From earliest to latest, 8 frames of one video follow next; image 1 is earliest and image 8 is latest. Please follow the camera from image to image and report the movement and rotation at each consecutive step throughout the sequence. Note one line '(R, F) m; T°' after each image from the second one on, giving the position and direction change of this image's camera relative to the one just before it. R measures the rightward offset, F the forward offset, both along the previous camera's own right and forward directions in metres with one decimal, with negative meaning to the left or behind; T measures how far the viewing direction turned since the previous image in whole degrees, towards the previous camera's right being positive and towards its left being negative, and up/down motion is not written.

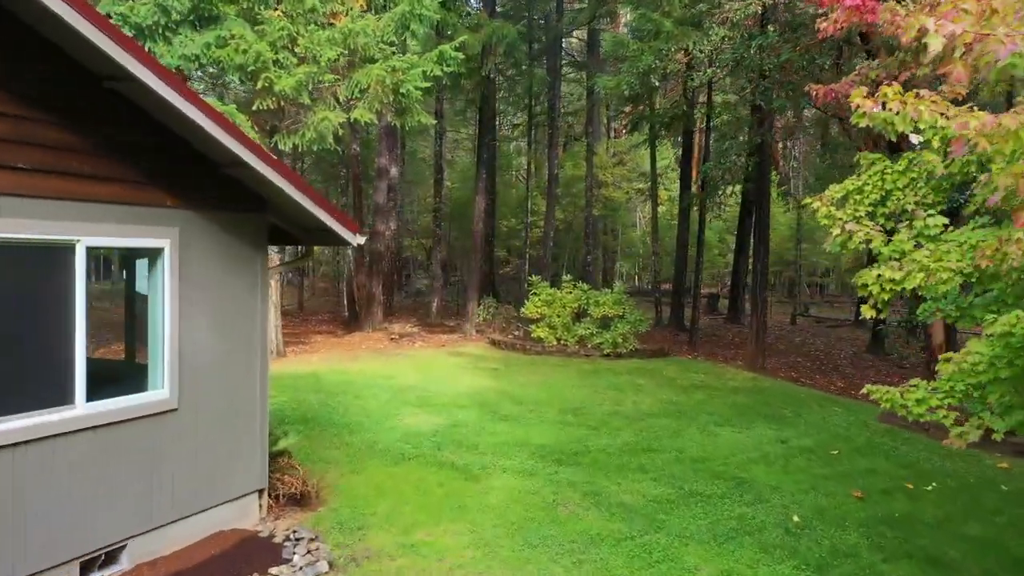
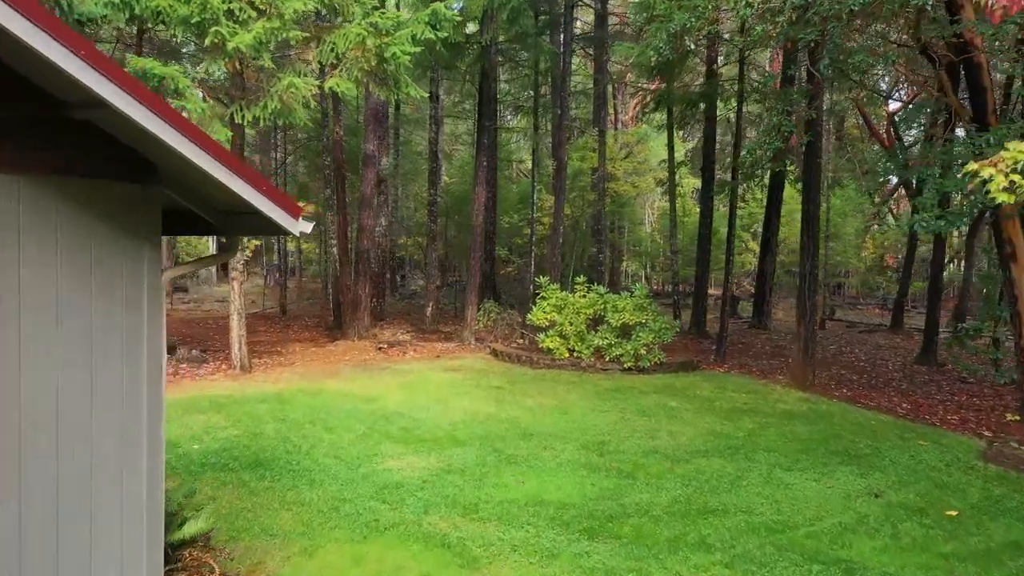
(-0.1, +1.9) m; 0°
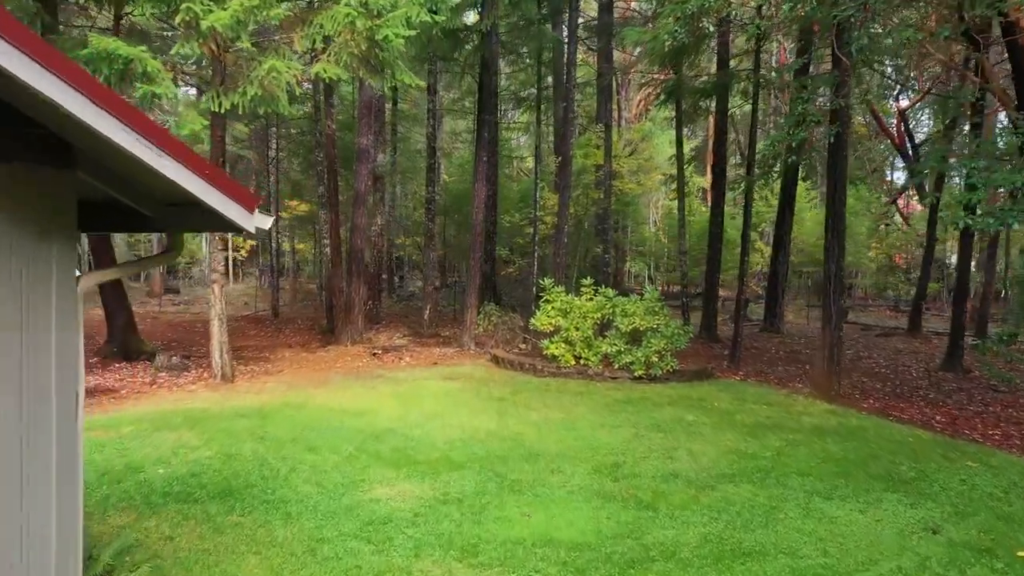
(0.0, +0.8) m; 0°
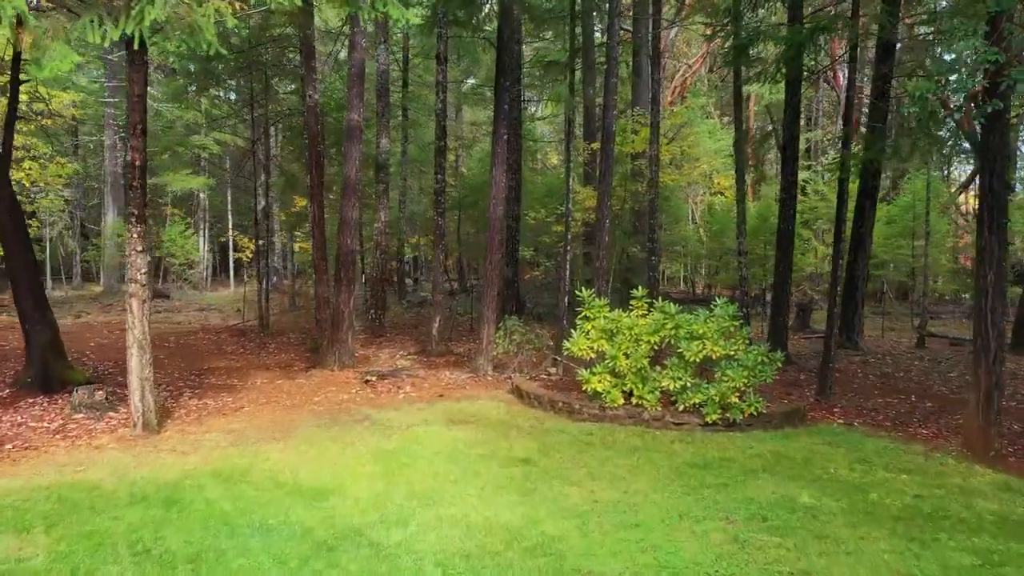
(-0.1, +2.7) m; -2°
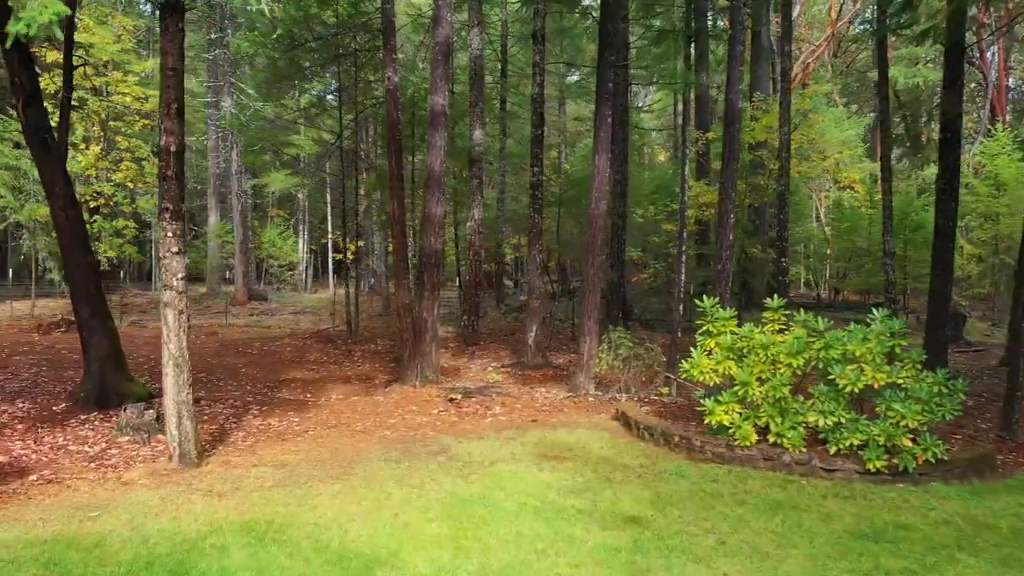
(0.0, +1.4) m; -7°
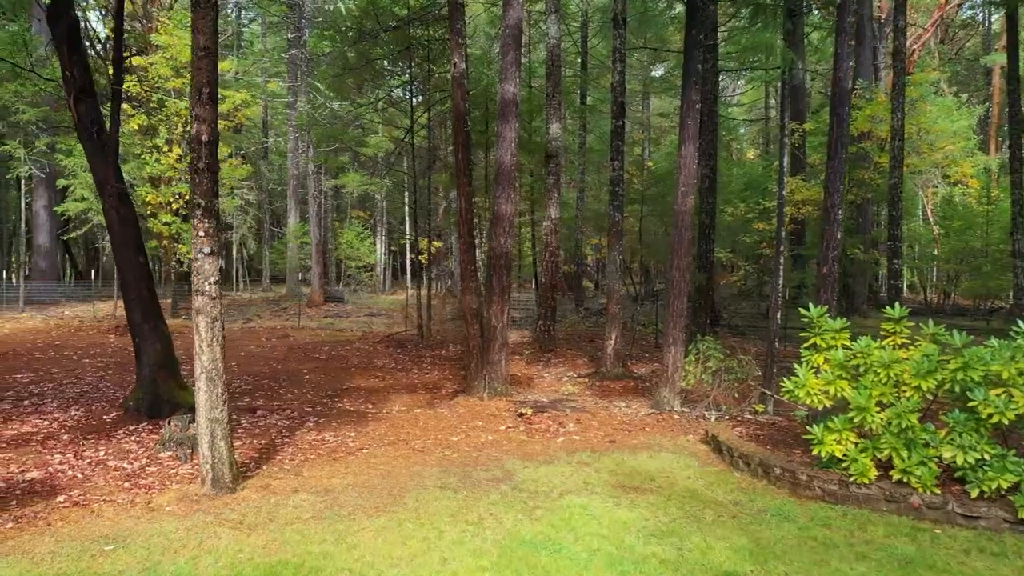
(+0.1, +0.8) m; -6°
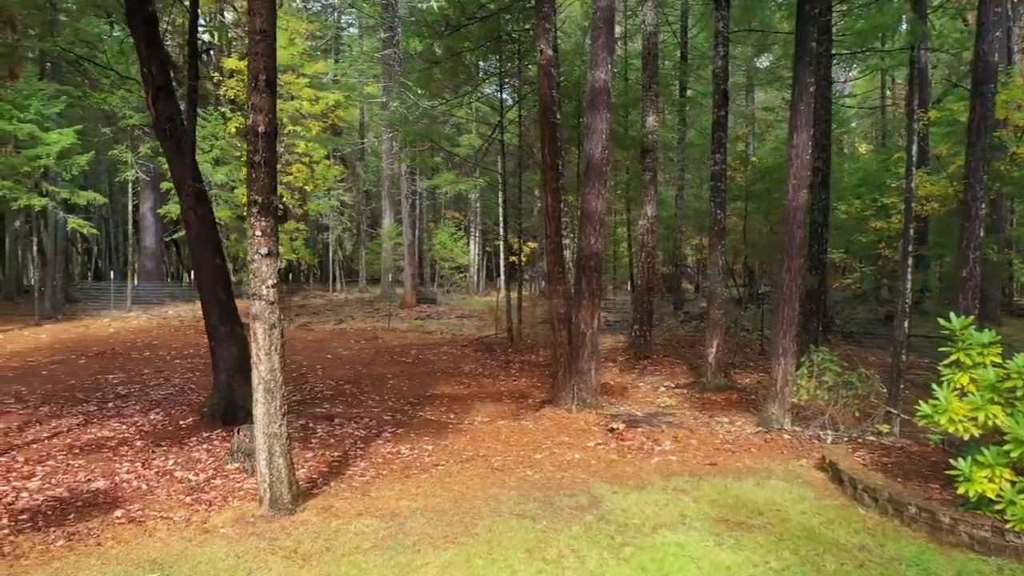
(+0.1, +0.6) m; -7°
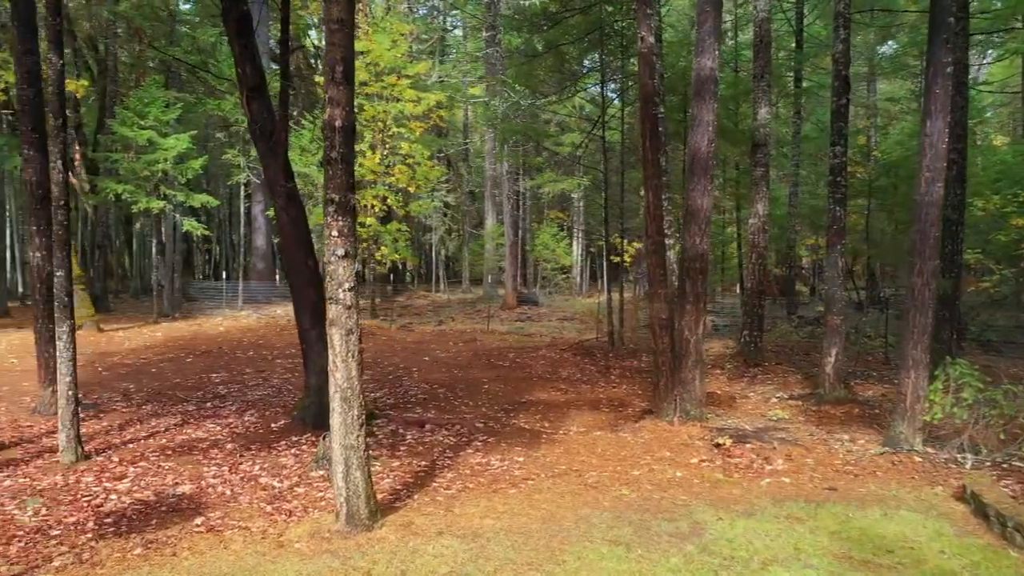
(+0.1, +0.4) m; -7°
